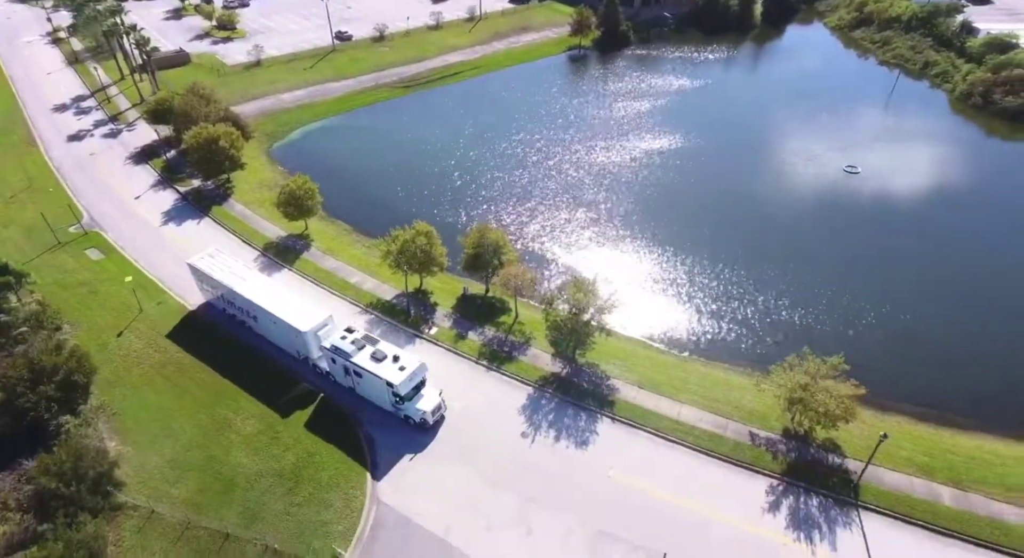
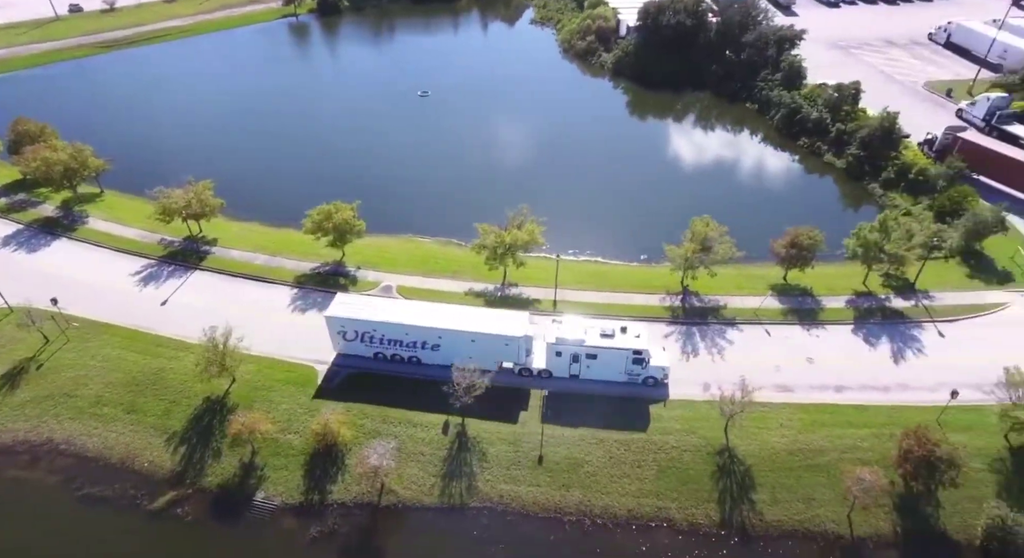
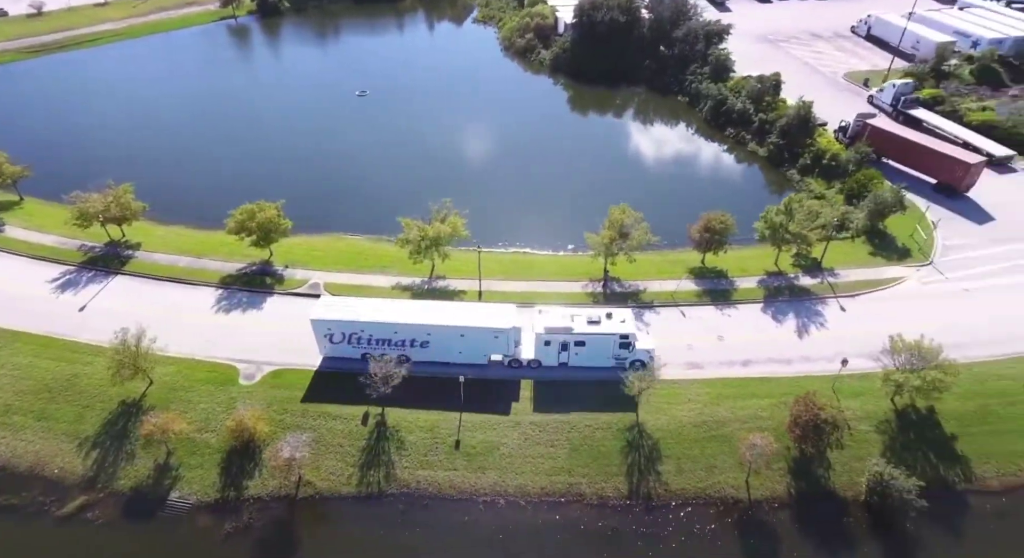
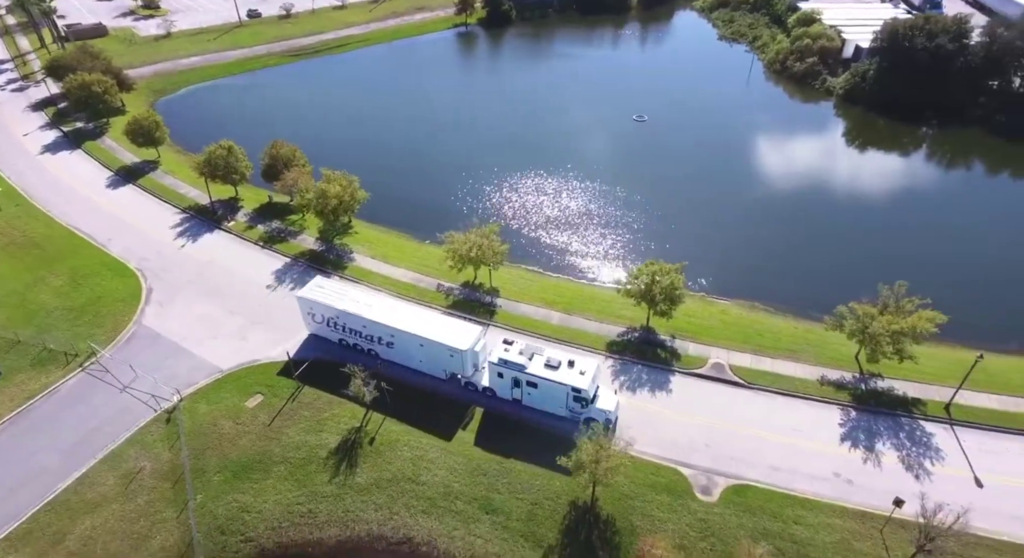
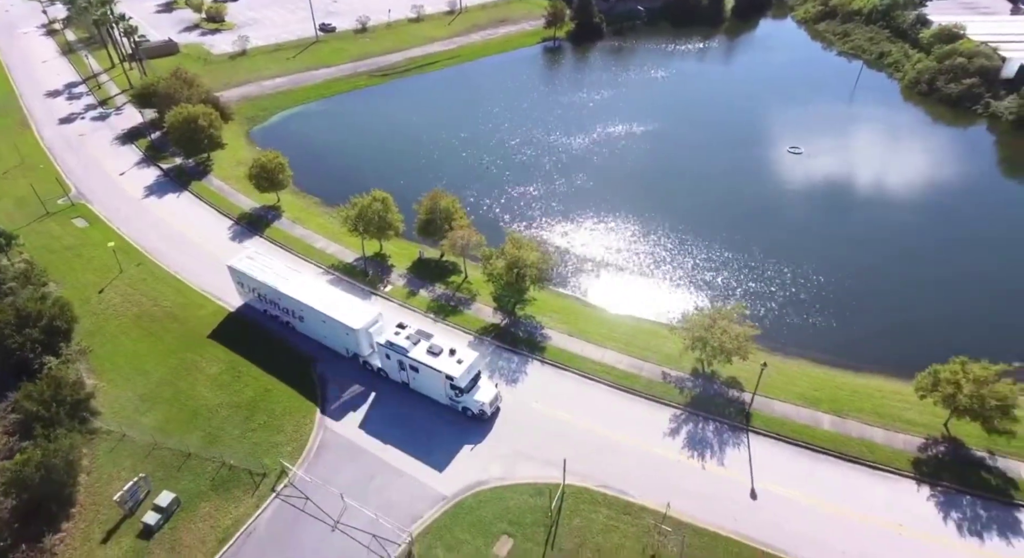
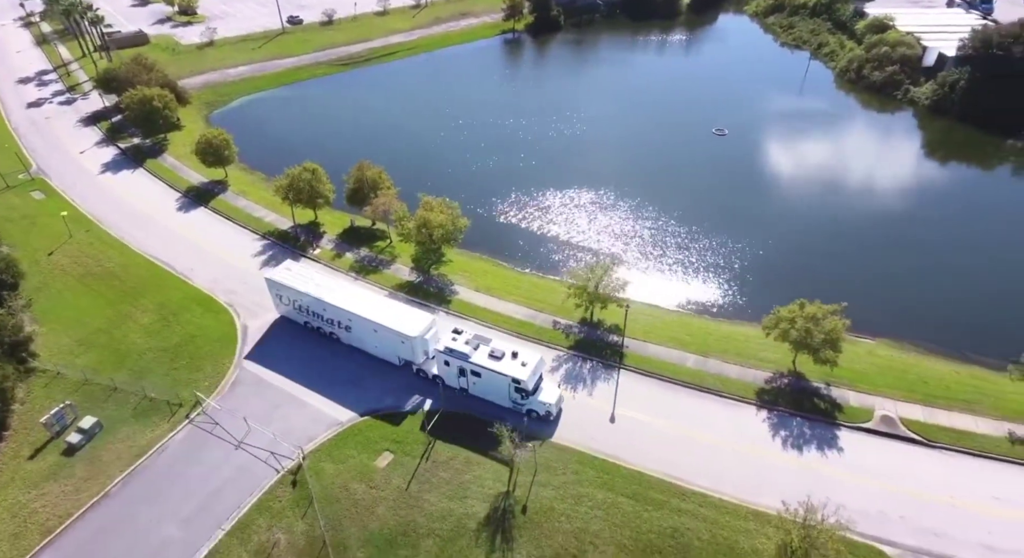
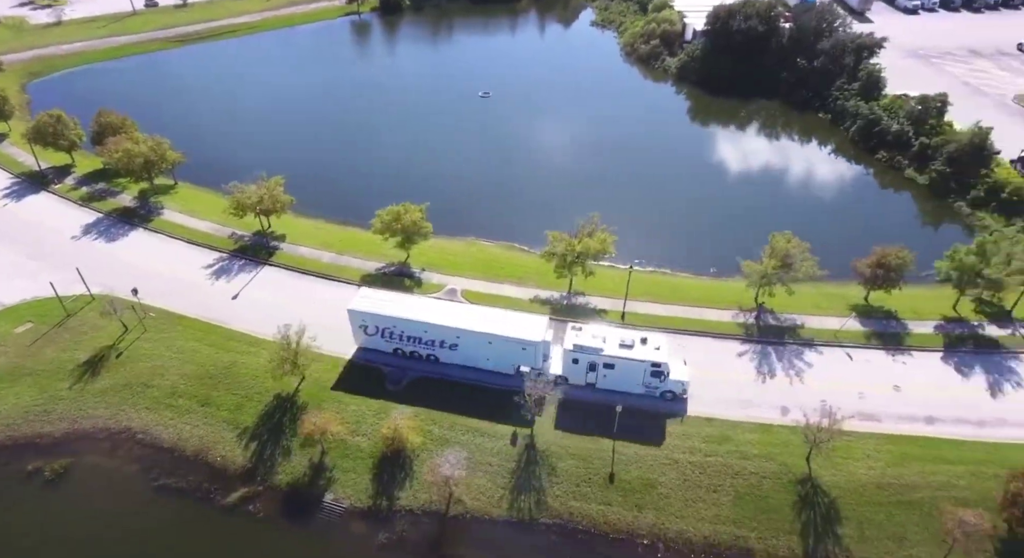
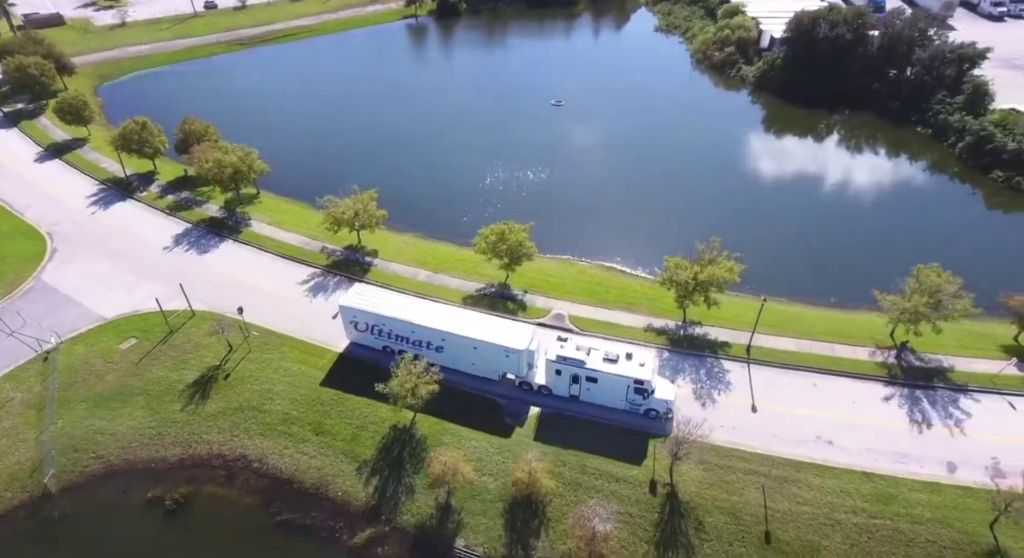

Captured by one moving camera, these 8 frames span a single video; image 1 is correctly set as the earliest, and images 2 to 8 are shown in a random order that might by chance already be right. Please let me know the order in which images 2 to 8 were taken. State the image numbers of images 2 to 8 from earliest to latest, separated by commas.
5, 6, 4, 8, 7, 2, 3
